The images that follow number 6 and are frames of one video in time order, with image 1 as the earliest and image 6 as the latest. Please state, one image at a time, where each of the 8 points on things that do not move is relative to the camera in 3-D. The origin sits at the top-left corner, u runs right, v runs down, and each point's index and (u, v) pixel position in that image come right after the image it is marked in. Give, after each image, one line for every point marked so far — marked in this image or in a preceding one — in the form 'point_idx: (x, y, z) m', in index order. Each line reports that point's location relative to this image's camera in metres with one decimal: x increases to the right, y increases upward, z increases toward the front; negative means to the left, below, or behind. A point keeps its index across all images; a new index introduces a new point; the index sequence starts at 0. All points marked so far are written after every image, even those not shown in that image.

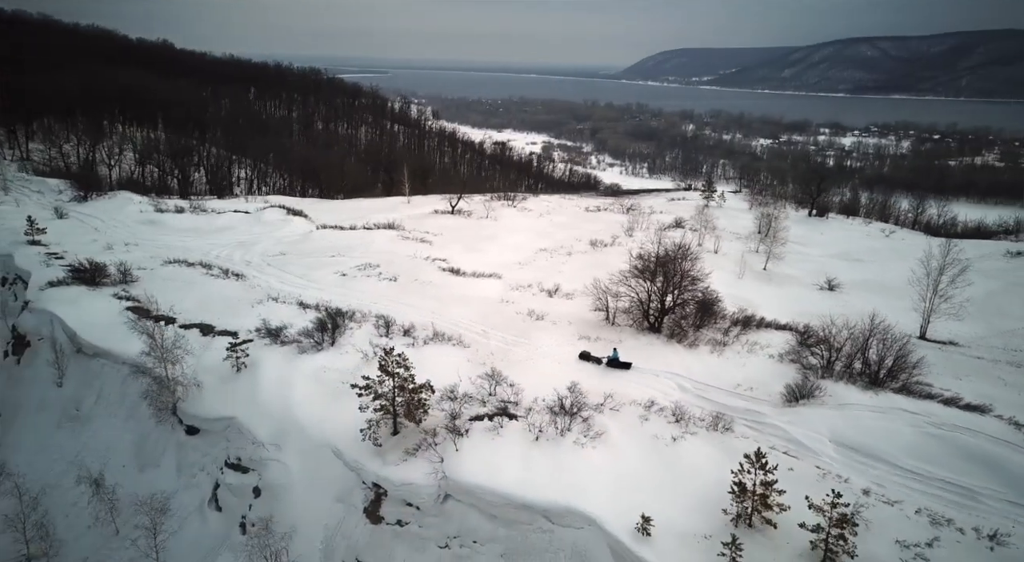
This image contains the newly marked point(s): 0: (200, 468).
0: (-7.4, -4.4, +13.3) m
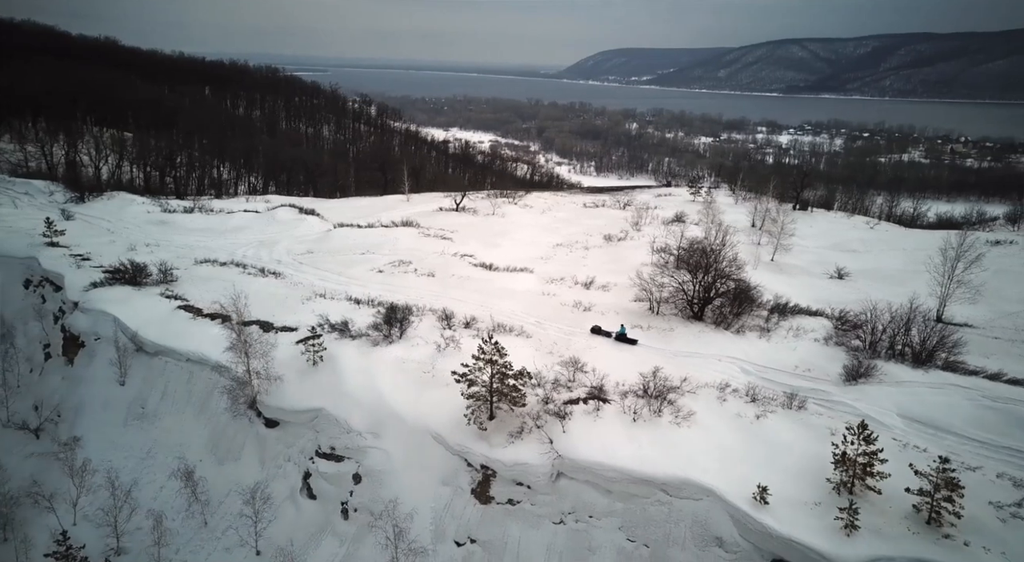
0: (-5.4, -4.2, +13.5) m
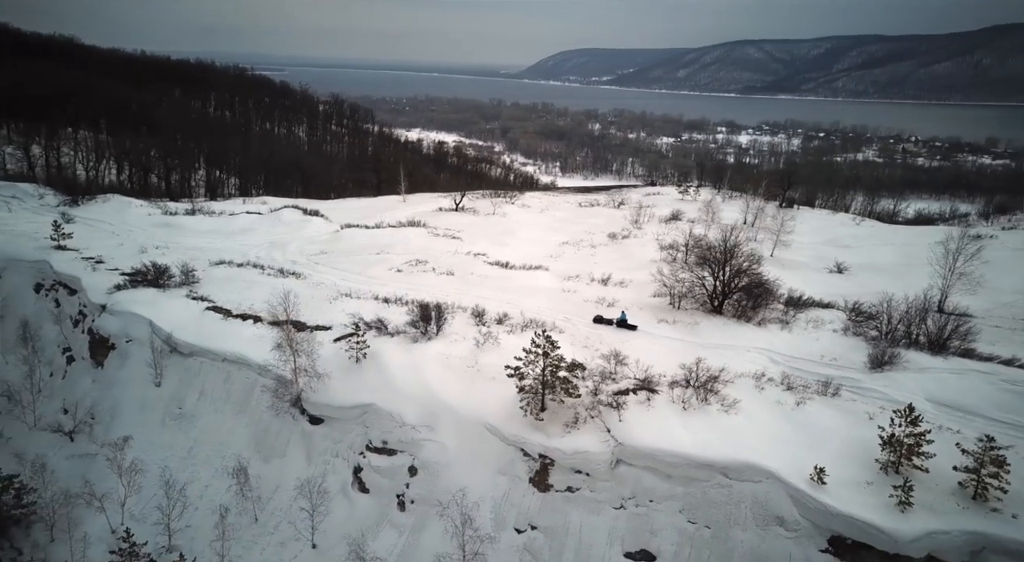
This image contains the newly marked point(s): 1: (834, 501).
0: (-4.3, -4.2, +13.7) m
1: (+5.7, -3.9, +9.9) m
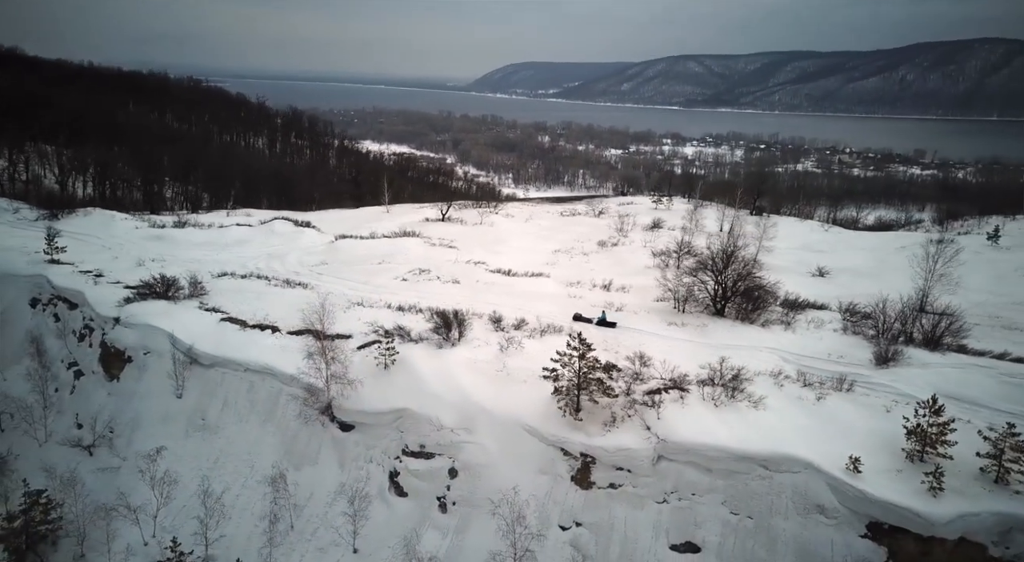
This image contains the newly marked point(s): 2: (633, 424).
0: (-3.5, -4.3, +13.8) m
1: (+6.6, -3.8, +10.4) m
2: (+2.6, -3.1, +12.2) m
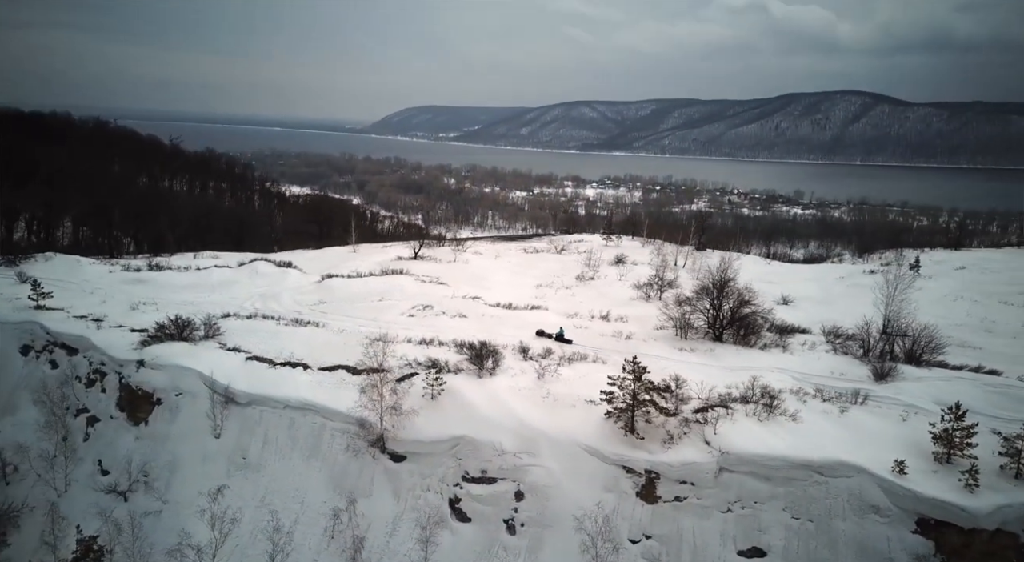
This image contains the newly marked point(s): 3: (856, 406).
0: (-2.1, -5.1, +14.1) m
1: (+8.3, -4.2, +11.6) m
2: (+4.1, -3.7, +13.1) m
3: (+9.6, -3.4, +15.8) m
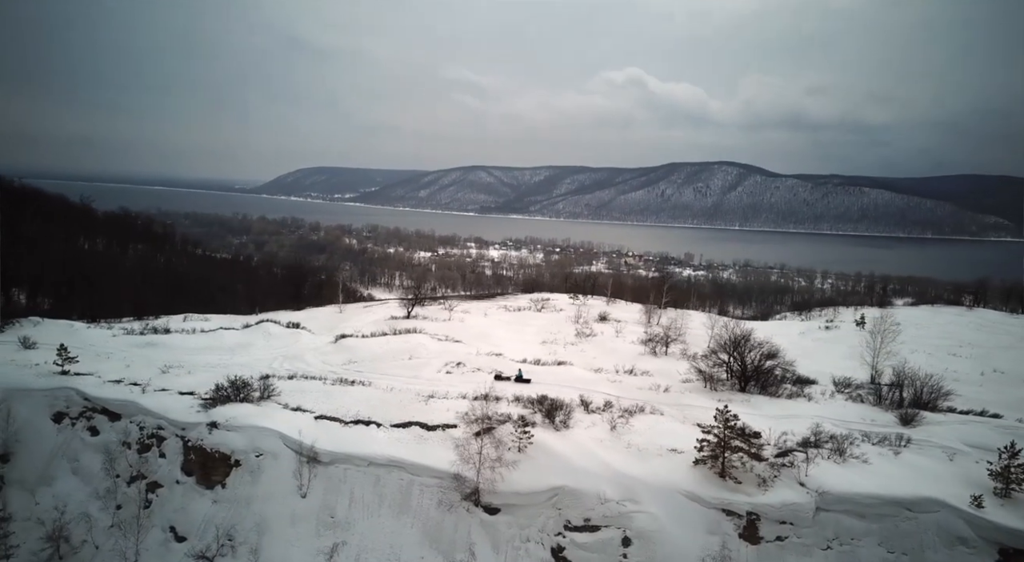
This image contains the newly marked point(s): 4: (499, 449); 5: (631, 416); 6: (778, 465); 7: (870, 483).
0: (+0.5, -6.6, +14.5) m
1: (+10.9, -5.4, +12.9) m
2: (+6.7, -5.0, +14.1) m
3: (+12.0, -5.0, +17.3) m
4: (-0.5, -4.8, +16.2) m
5: (+4.1, -4.5, +18.9) m
6: (+6.8, -4.7, +14.6) m
7: (+8.8, -4.9, +14.0) m
